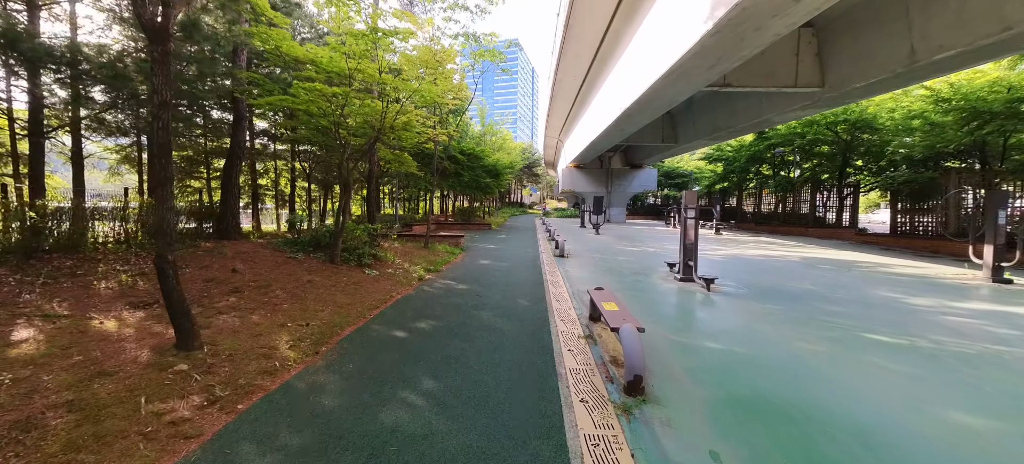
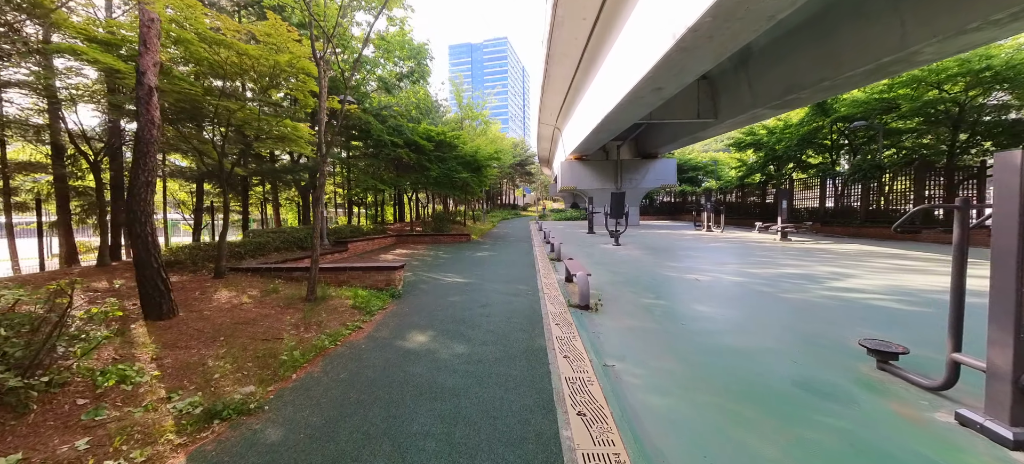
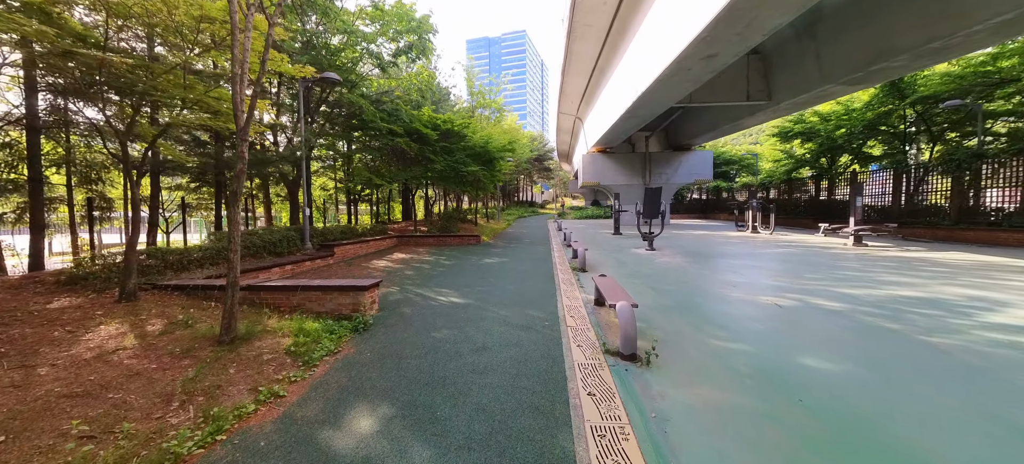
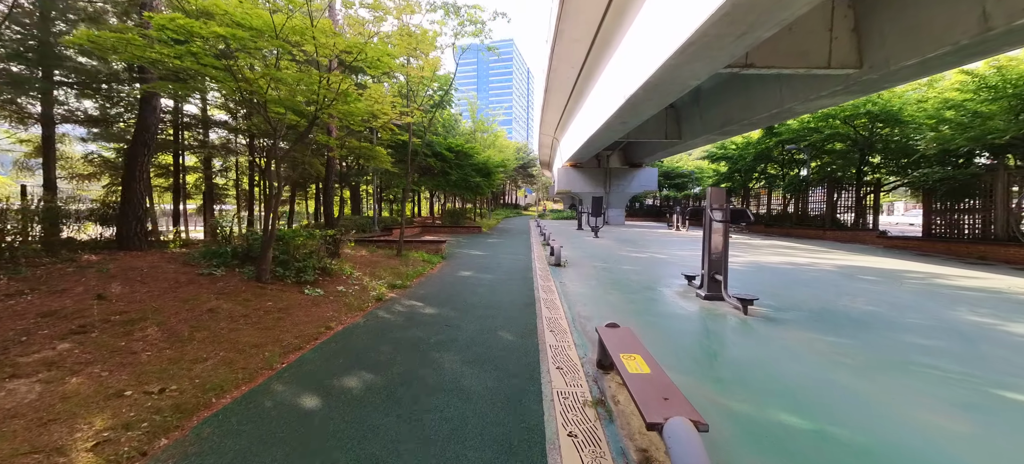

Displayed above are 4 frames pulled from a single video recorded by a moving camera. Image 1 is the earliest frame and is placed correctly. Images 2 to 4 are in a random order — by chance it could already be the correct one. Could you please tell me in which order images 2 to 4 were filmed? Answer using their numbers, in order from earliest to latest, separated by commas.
4, 2, 3
